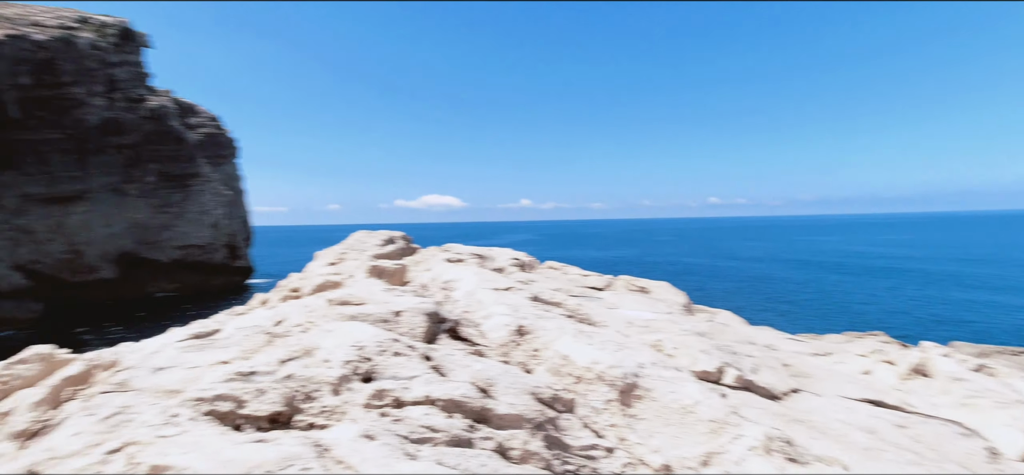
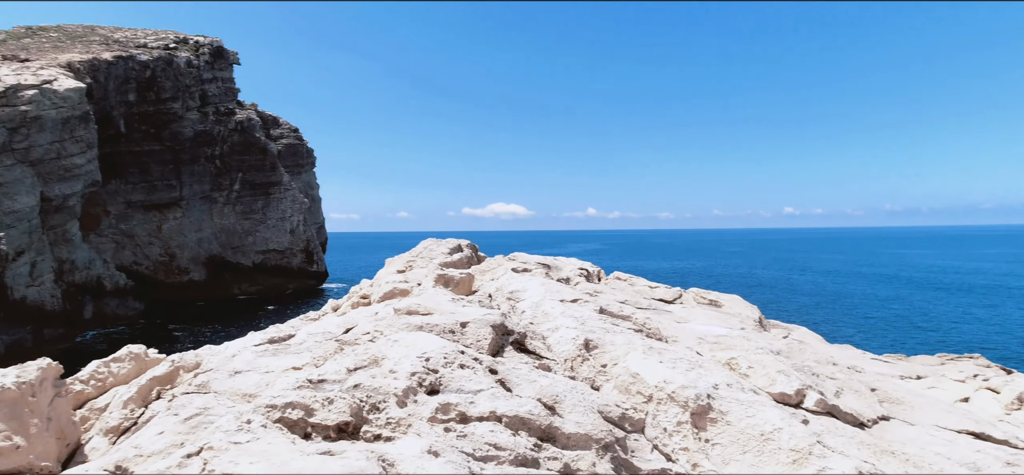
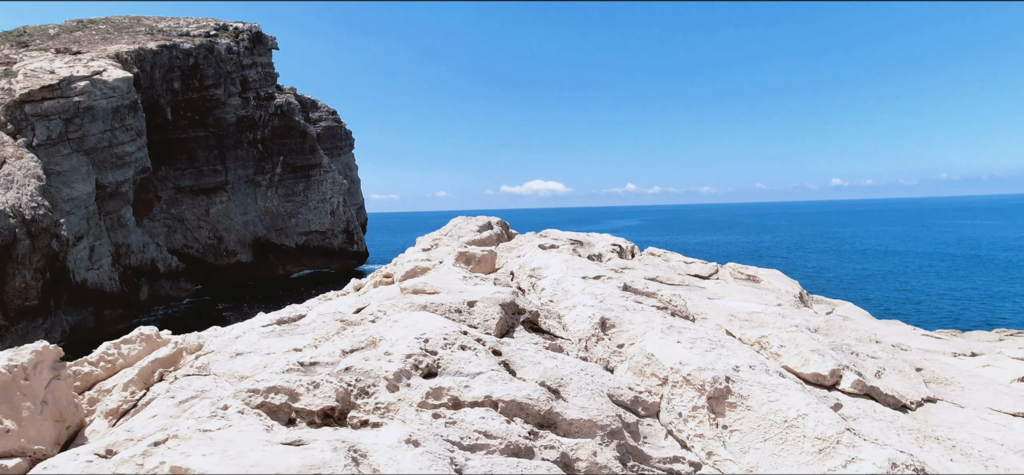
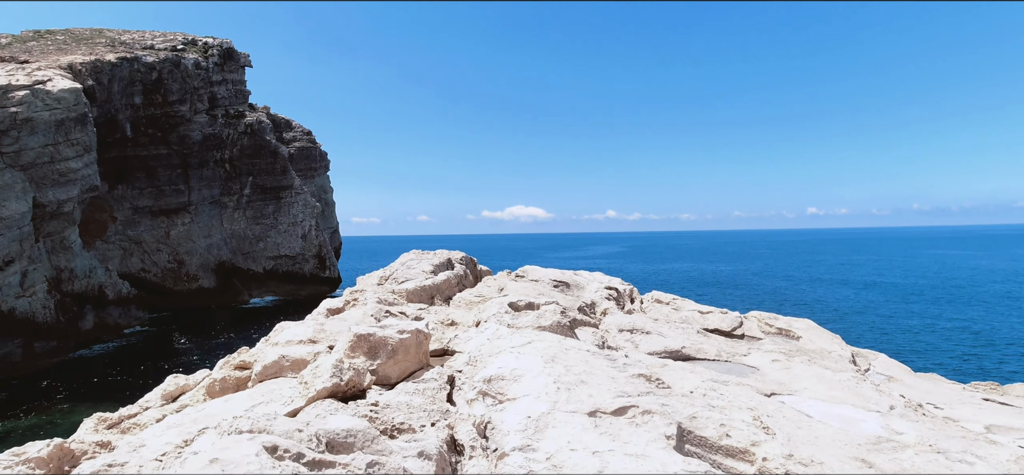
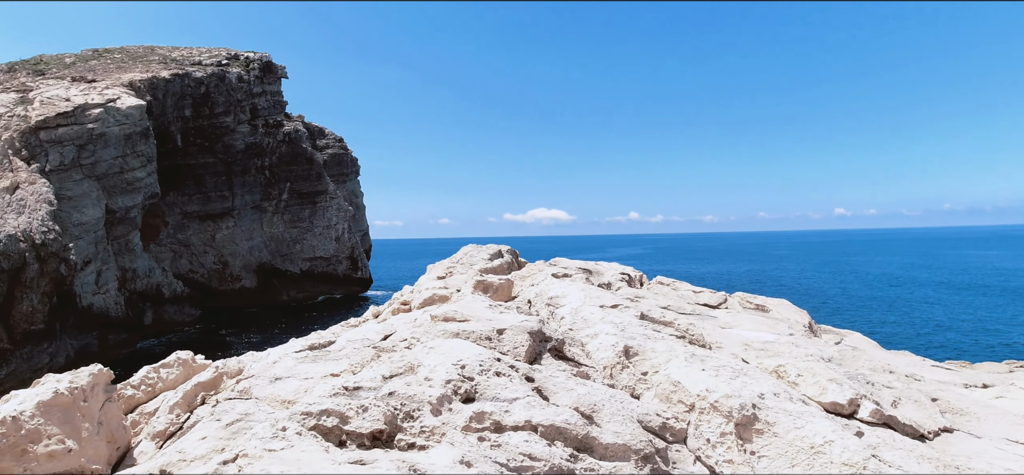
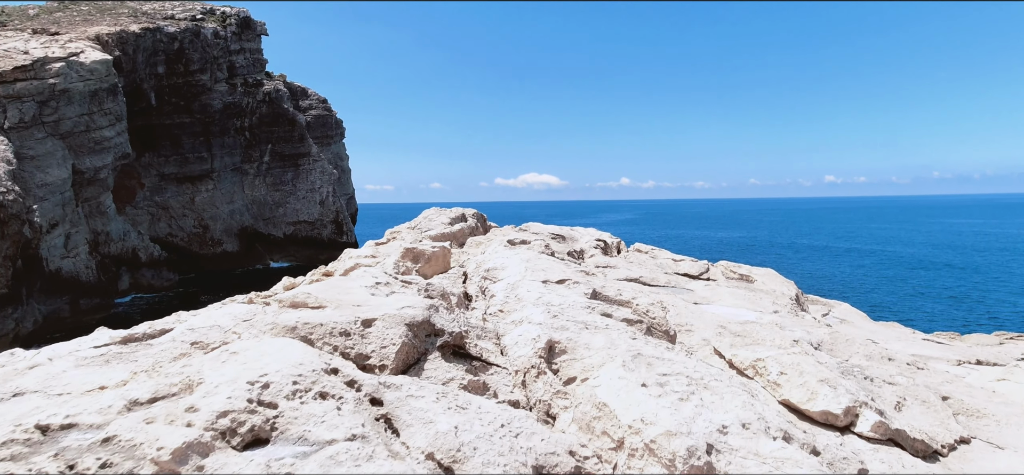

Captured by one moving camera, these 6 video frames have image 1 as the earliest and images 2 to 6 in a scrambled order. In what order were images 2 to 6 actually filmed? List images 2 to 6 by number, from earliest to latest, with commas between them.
2, 5, 3, 6, 4
